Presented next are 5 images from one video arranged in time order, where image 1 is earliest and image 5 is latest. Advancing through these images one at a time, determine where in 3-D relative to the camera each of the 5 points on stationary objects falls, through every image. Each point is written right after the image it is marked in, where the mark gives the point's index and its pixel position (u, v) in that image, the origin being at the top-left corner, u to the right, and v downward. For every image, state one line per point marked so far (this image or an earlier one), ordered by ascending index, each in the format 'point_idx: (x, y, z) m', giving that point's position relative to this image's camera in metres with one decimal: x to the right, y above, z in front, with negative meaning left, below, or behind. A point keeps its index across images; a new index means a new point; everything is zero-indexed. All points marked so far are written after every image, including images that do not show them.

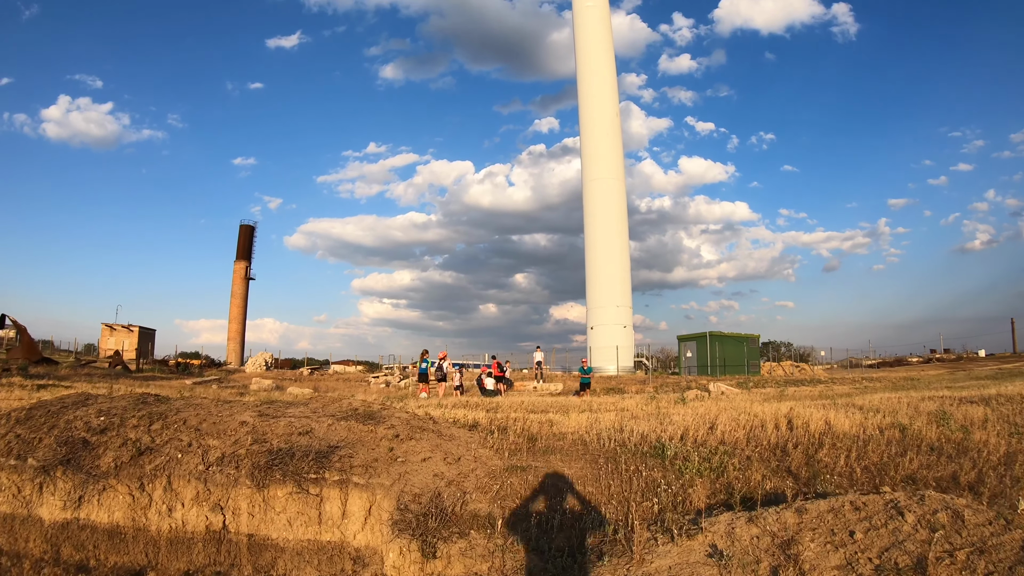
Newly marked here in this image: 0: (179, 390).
0: (-10.7, -3.4, +18.7) m
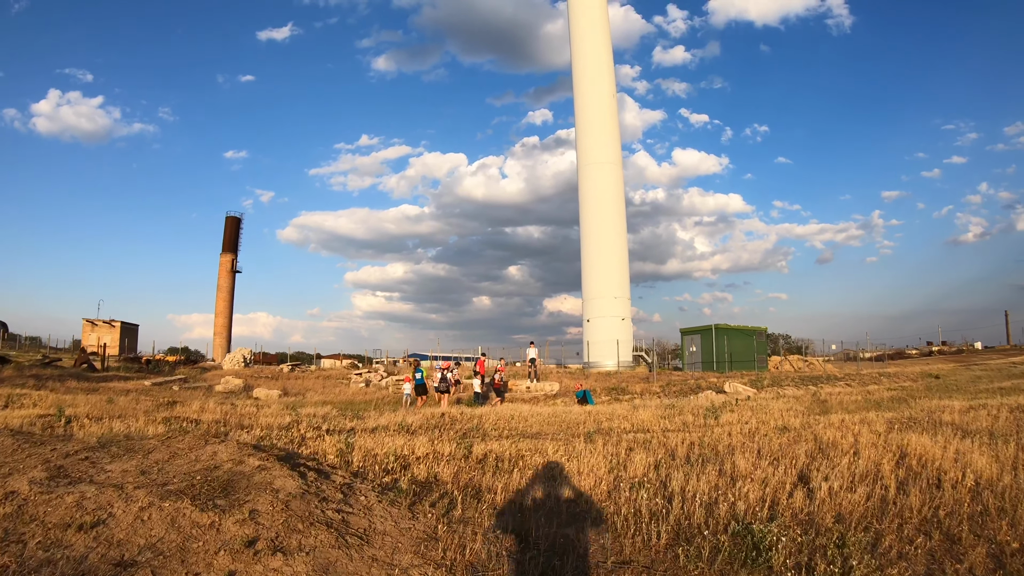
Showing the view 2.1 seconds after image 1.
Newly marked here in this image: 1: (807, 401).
0: (-11.0, -3.1, +15.2) m
1: (+9.5, -3.6, +18.7) m
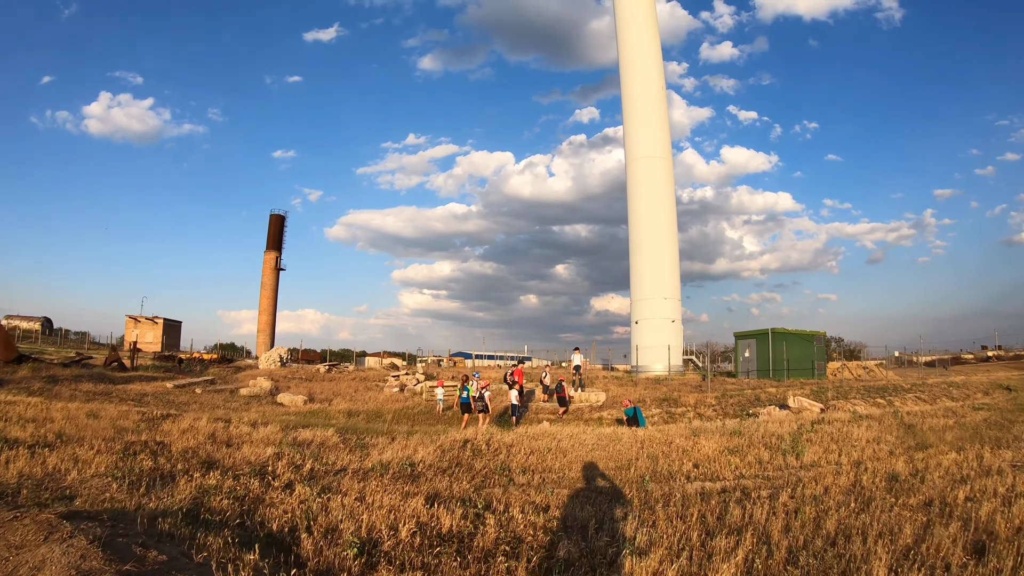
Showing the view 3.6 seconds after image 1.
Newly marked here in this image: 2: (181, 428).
0: (-10.3, -3.1, +13.8) m
1: (+10.4, -3.8, +15.8) m
2: (-7.6, -3.2, +13.3) m
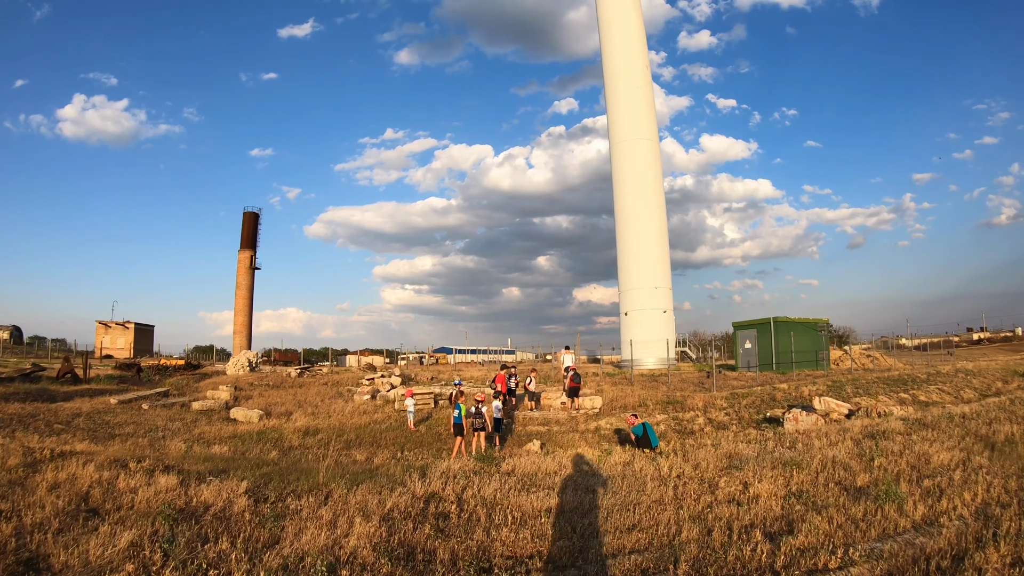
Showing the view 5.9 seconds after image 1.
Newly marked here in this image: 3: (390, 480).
0: (-10.5, -3.2, +10.3) m
1: (+10.1, -3.3, +13.0) m
2: (-7.8, -3.3, +9.9) m
3: (-1.9, -3.0, +8.8) m
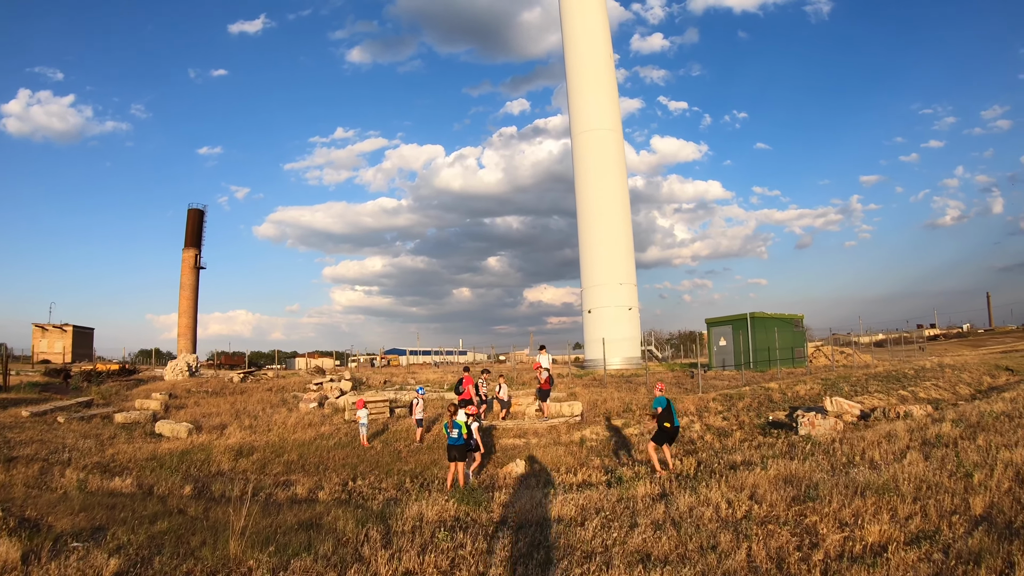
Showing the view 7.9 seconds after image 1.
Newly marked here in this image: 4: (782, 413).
0: (-10.5, -3.0, +6.9) m
1: (+9.9, -3.0, +11.0) m
2: (-7.7, -3.0, +6.6) m
3: (-1.7, -2.7, +6.0) m
4: (+9.1, -4.1, +19.3) m
